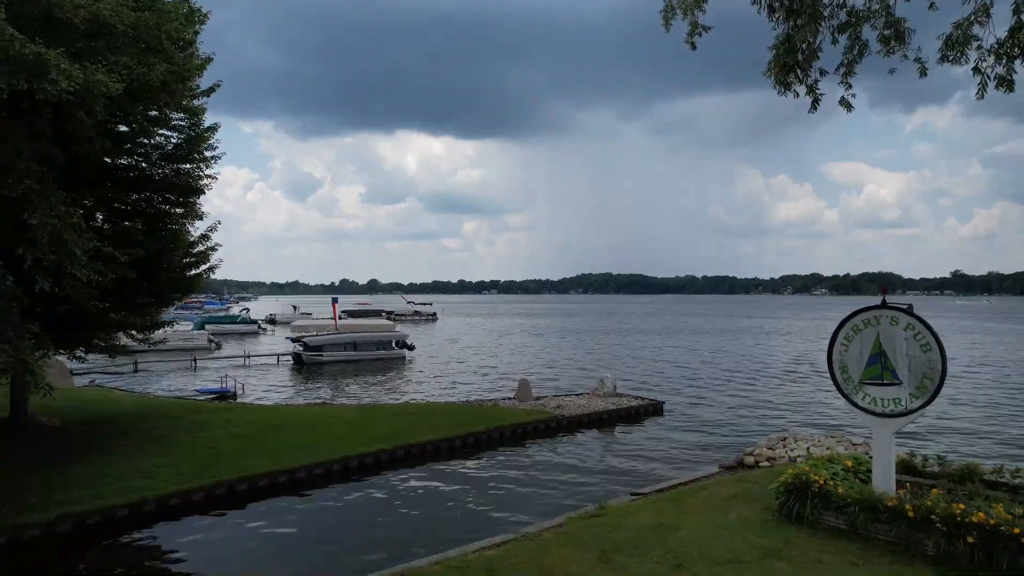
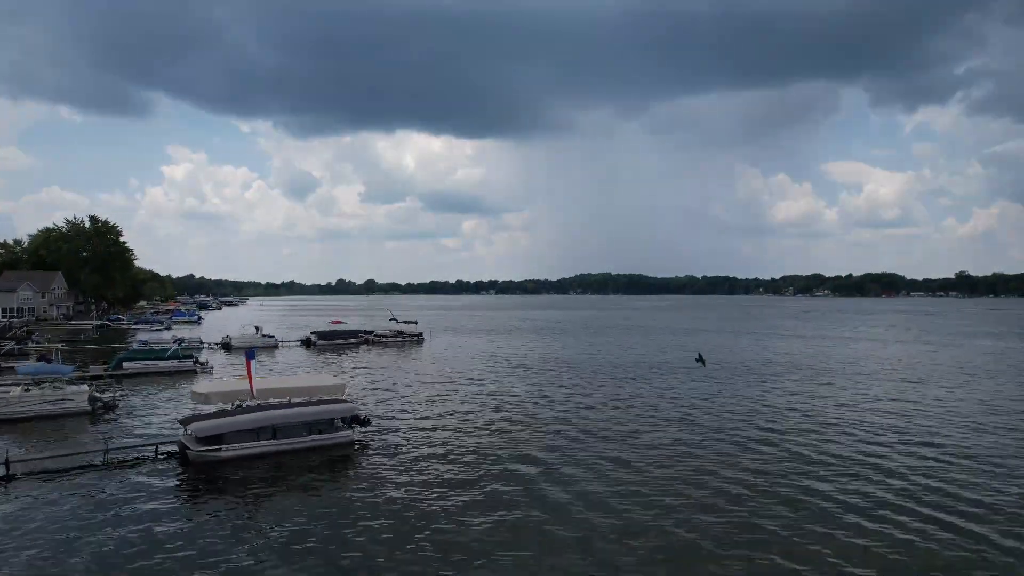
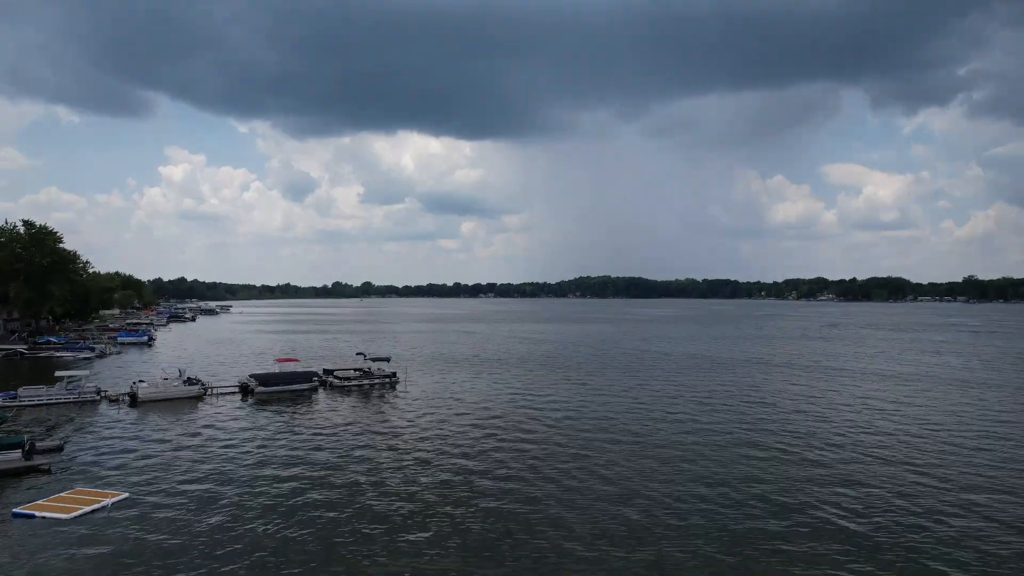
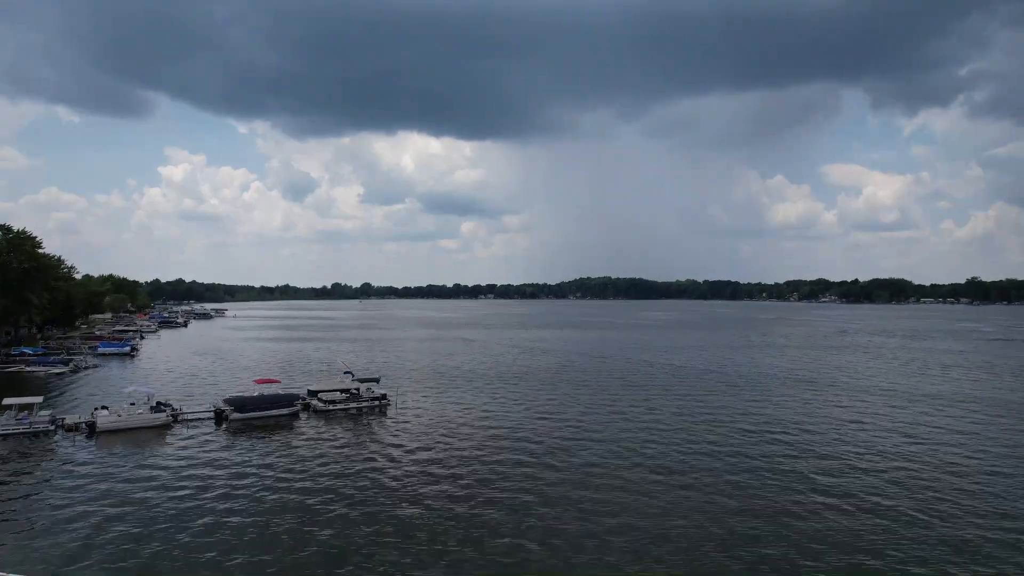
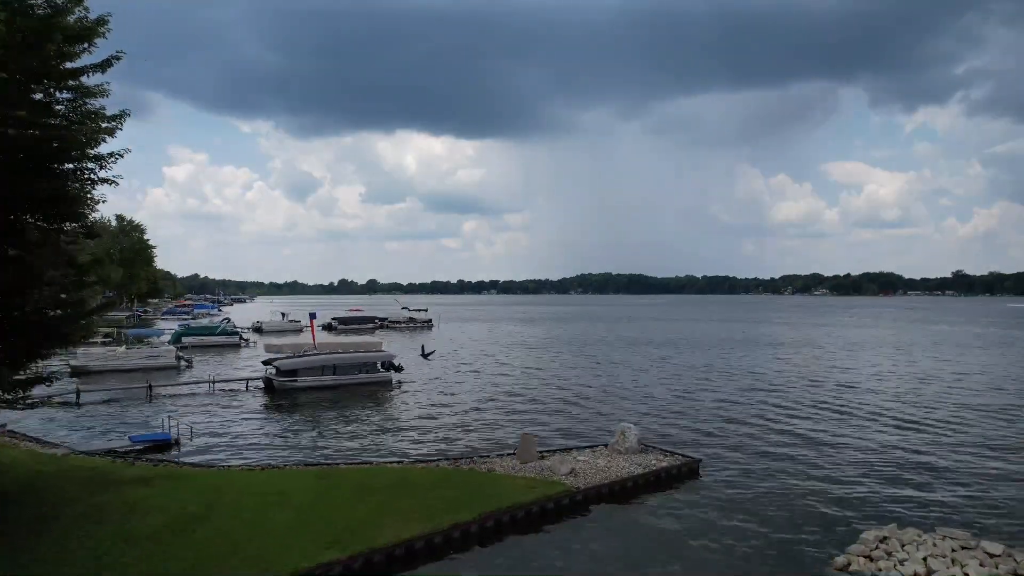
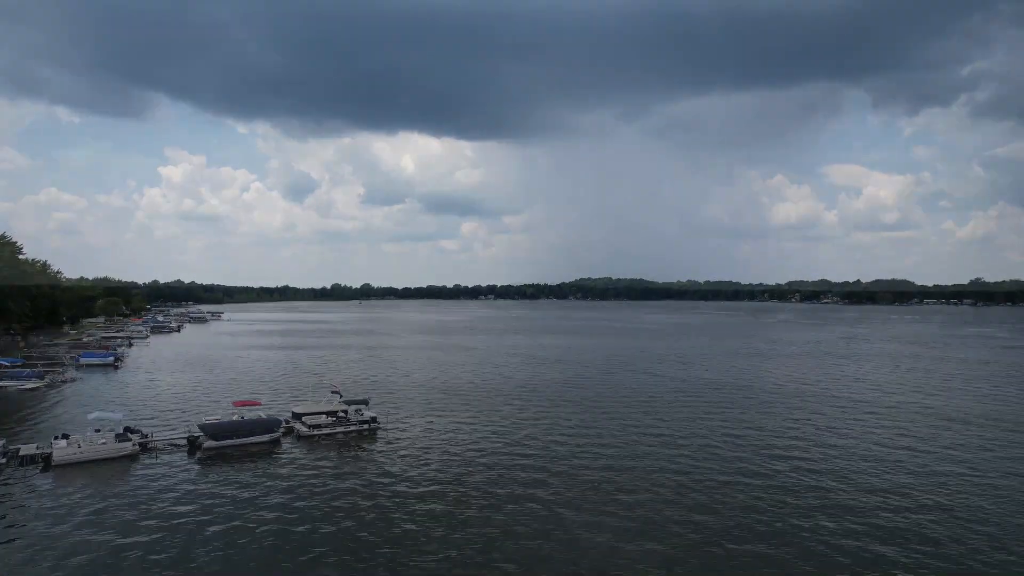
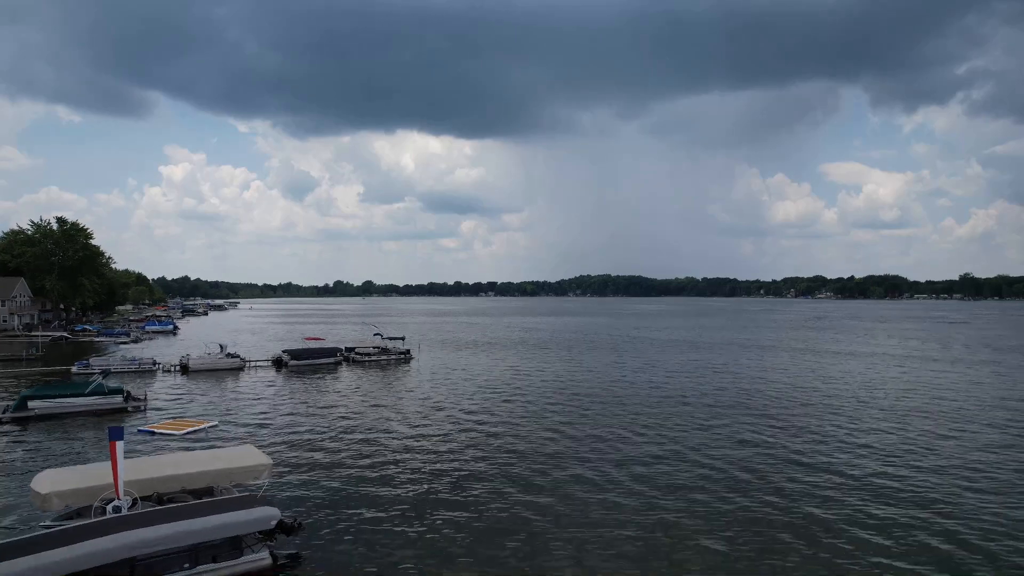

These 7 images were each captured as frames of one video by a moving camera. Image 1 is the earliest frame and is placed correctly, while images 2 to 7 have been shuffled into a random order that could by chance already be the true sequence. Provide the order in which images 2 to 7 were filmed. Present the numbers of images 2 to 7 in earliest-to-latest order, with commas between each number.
5, 2, 7, 3, 4, 6
